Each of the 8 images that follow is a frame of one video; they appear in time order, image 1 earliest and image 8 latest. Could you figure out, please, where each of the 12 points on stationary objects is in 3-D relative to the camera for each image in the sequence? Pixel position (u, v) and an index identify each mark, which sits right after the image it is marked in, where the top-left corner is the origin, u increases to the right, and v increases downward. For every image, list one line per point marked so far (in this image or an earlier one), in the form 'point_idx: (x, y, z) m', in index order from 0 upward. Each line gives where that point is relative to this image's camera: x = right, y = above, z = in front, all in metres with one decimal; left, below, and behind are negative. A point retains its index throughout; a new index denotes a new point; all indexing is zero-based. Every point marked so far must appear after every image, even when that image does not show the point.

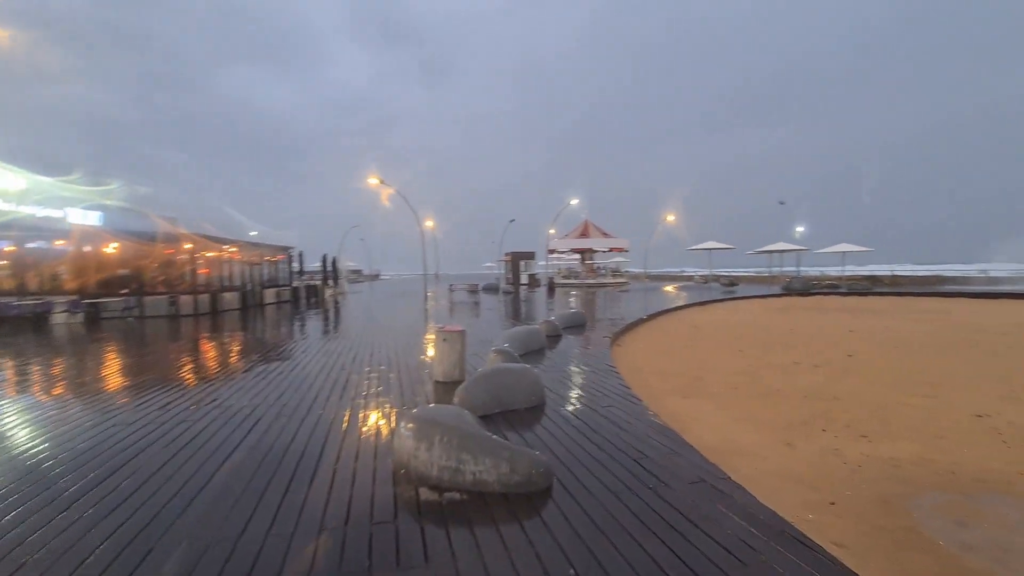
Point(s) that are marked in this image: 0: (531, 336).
0: (+0.3, -0.7, +6.8) m
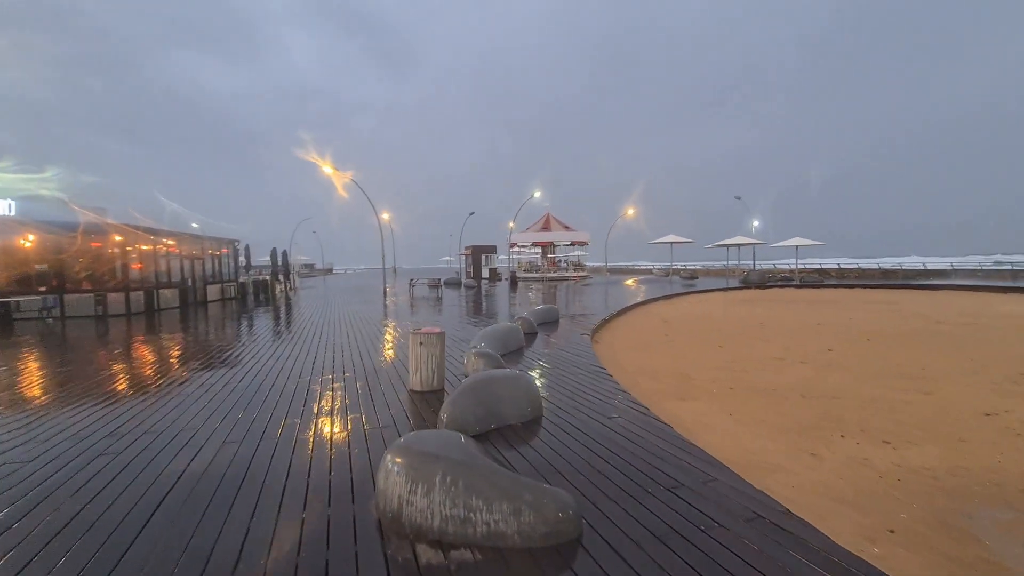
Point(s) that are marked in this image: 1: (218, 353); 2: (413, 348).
0: (0.0, -0.6, +6.3) m
1: (-6.7, -1.4, +11.4) m
2: (-0.8, -0.5, +4.1) m
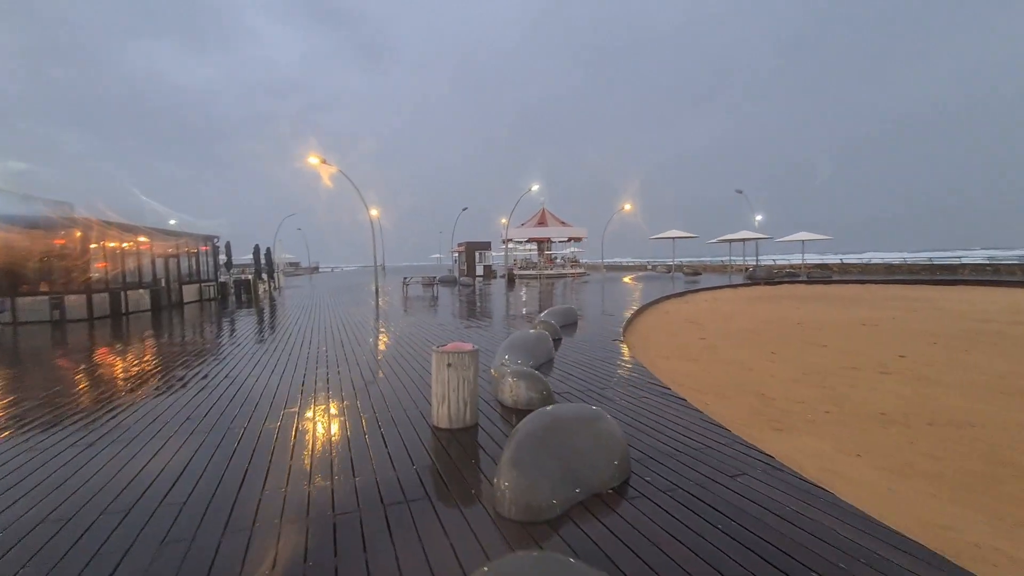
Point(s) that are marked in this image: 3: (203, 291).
0: (+0.3, -0.6, +5.3) m
1: (-6.5, -1.4, +10.2) m
2: (-0.5, -0.5, +3.1) m
3: (-11.0, -0.1, +17.4) m
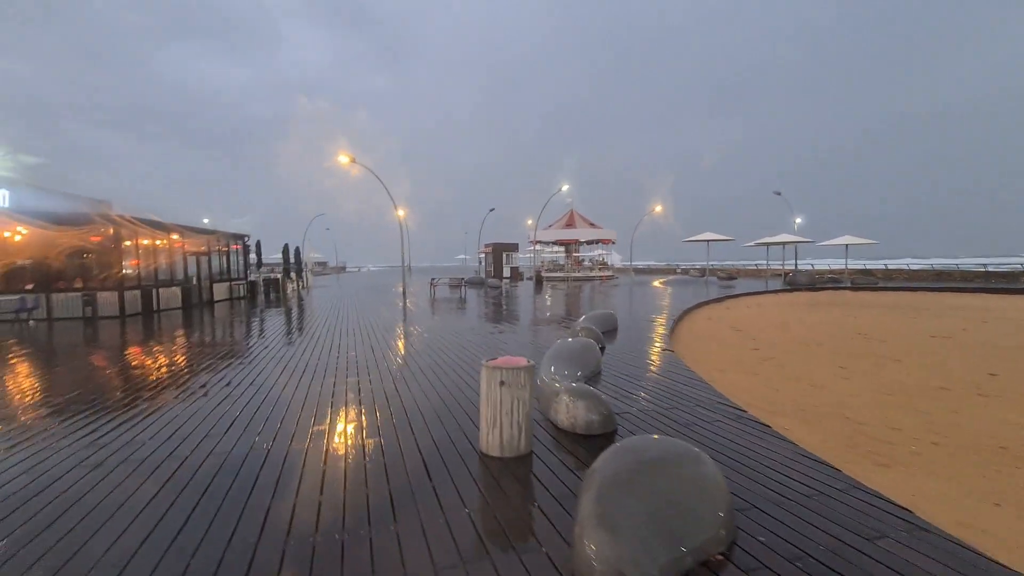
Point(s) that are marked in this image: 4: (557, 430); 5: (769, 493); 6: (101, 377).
0: (+0.8, -0.7, +4.8) m
1: (-5.8, -1.4, +10.1) m
2: (-0.1, -0.6, +2.7) m
3: (-10.0, -0.1, +17.4) m
4: (+0.3, -0.9, +3.1) m
5: (+1.2, -1.0, +2.2) m
6: (-7.3, -1.6, +8.7) m
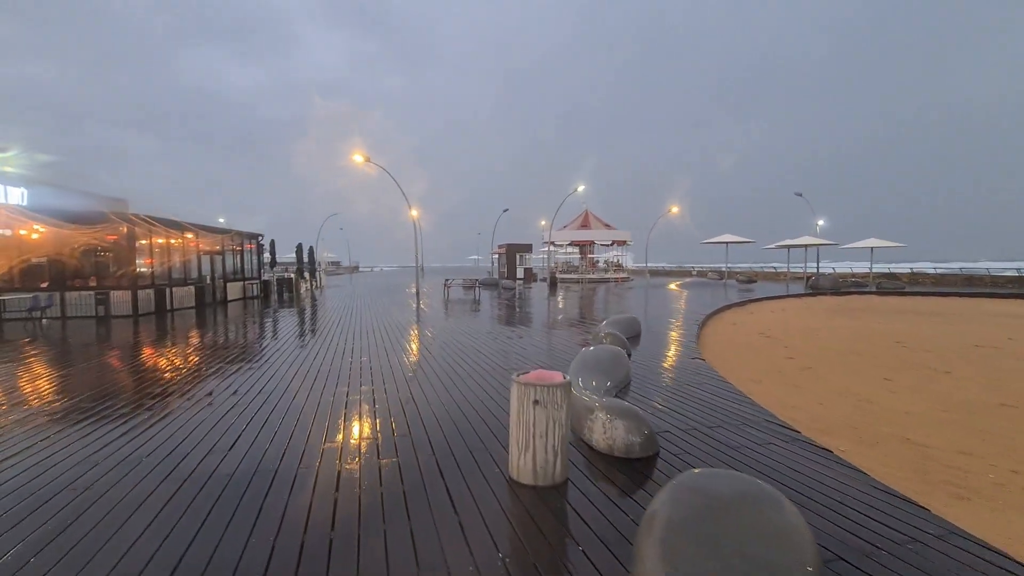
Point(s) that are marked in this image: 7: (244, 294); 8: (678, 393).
0: (+1.0, -0.7, +4.5) m
1: (-5.5, -1.4, +9.9) m
2: (0.0, -0.6, +2.4) m
3: (-9.5, 0.0, +17.4) m
4: (+0.5, -1.0, +2.8) m
5: (+1.3, -1.0, +1.9) m
6: (-7.0, -1.6, +8.5) m
7: (-9.5, -0.2, +17.2) m
8: (+1.6, -1.0, +4.5) m
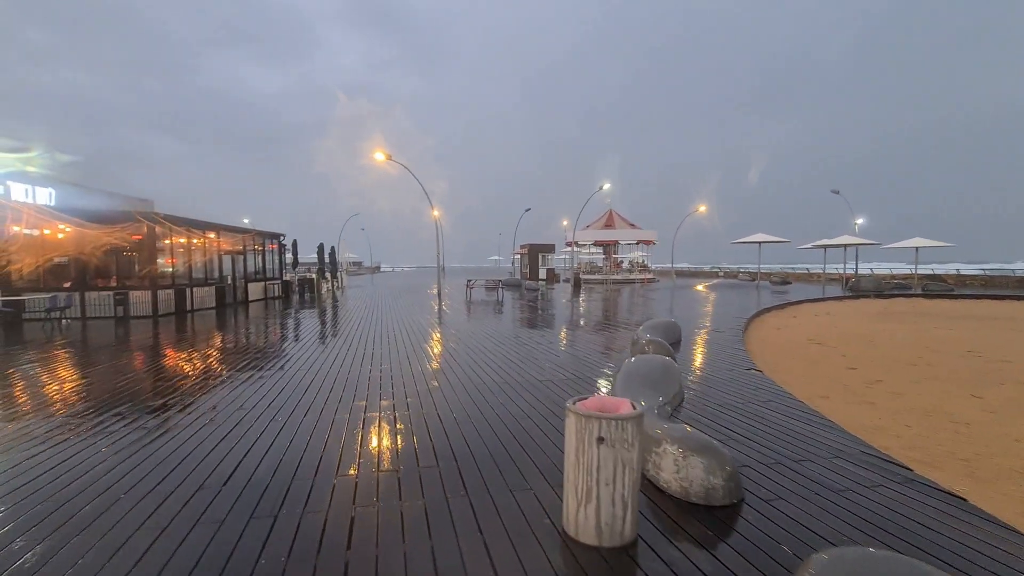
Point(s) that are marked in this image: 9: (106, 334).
0: (+1.3, -0.8, +3.9) m
1: (-5.0, -1.4, +9.6) m
2: (+0.2, -0.6, +1.9) m
3: (-8.7, -0.1, +17.2) m
4: (+0.7, -1.0, +2.3) m
5: (+1.5, -1.0, +1.4) m
6: (-6.5, -1.6, +8.3) m
7: (-8.7, -0.2, +17.1) m
8: (+1.9, -1.0, +3.9) m
9: (-8.8, -1.0, +10.5) m
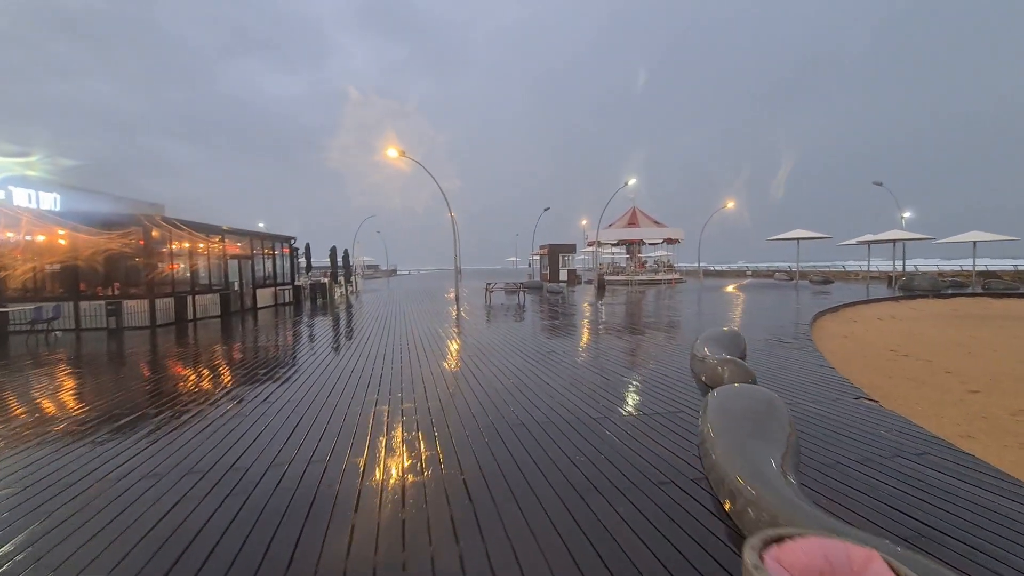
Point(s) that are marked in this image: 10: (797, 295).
0: (+1.6, -0.8, +2.8) m
1: (-4.5, -1.5, +8.7) m
2: (+0.5, -0.7, +0.8) m
3: (-7.9, -0.2, +16.5) m
4: (+1.0, -1.0, +1.2) m
5: (+1.8, -1.1, +0.3) m
6: (-6.1, -1.7, +7.5) m
7: (-7.9, -0.4, +16.3) m
8: (+2.2, -1.1, +2.8) m
9: (-8.3, -1.2, +9.8) m
10: (+11.7, -0.3, +19.9) m
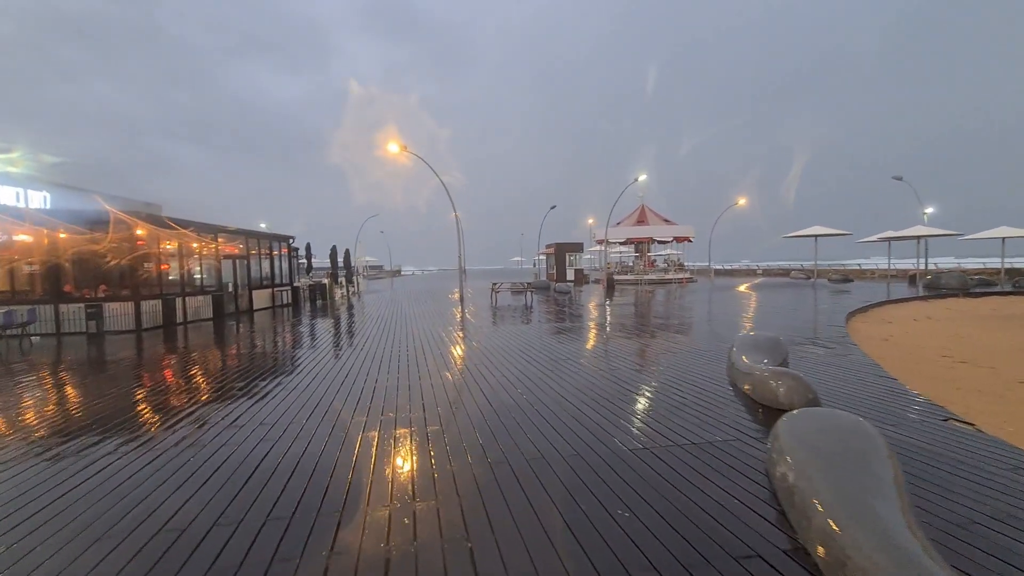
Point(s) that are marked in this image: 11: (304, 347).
0: (+1.7, -0.8, +2.2) m
1: (-4.3, -1.6, +8.1) m
2: (+0.5, -0.7, +0.1) m
3: (-7.7, -0.3, +15.9) m
4: (+1.0, -1.0, +0.6) m
5: (+1.8, -1.1, -0.4) m
6: (-5.9, -1.7, +6.9) m
7: (-7.7, -0.4, +15.7) m
8: (+2.2, -1.0, +2.2) m
9: (-8.1, -1.2, +9.2) m
10: (+11.9, -0.3, +19.1) m
11: (-4.5, -1.4, +10.1) m
